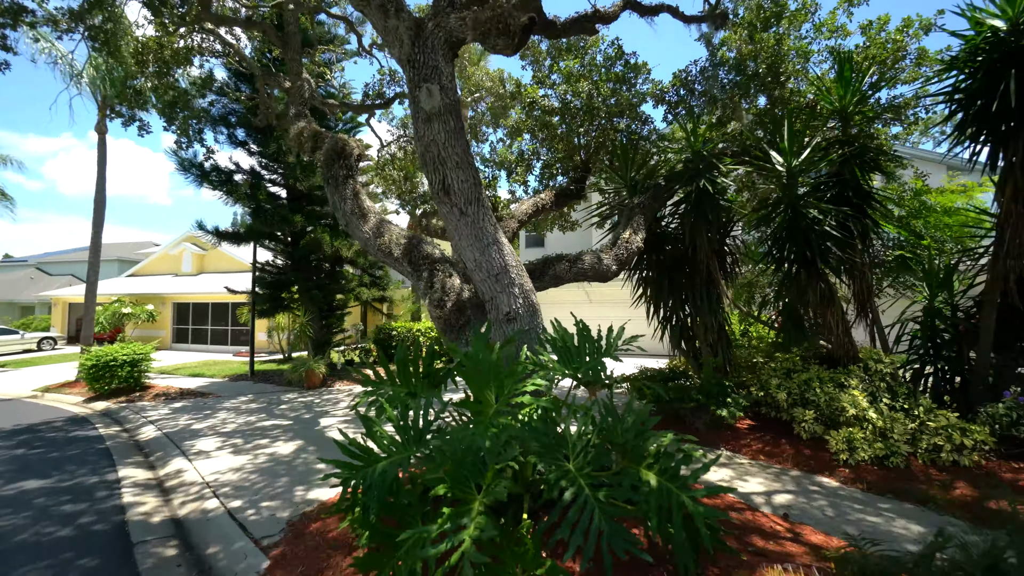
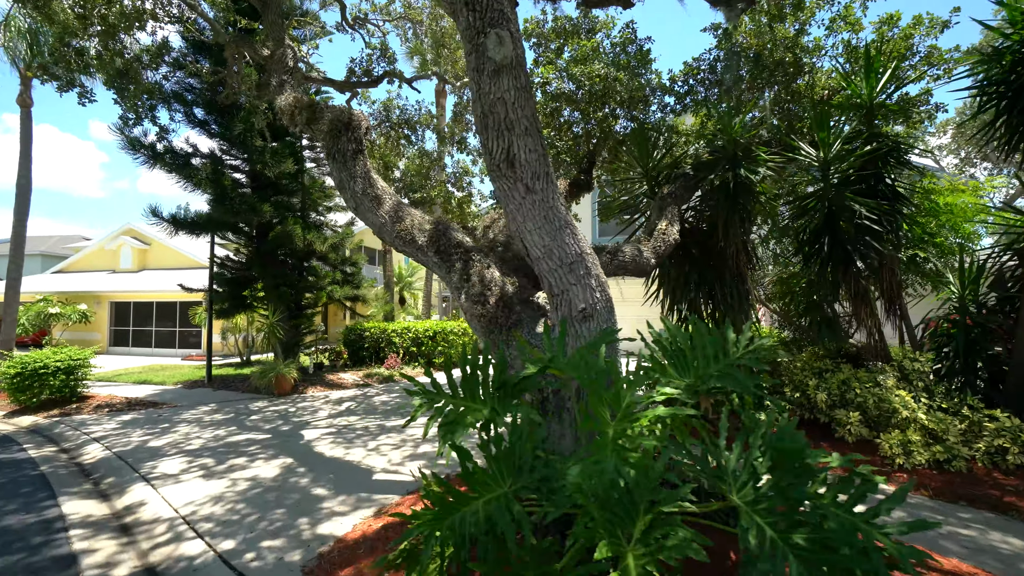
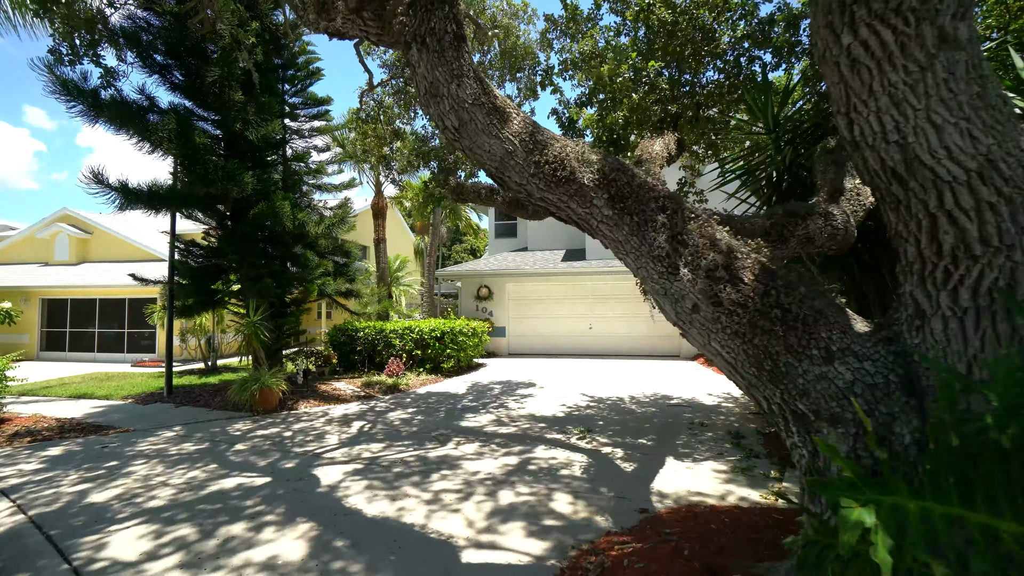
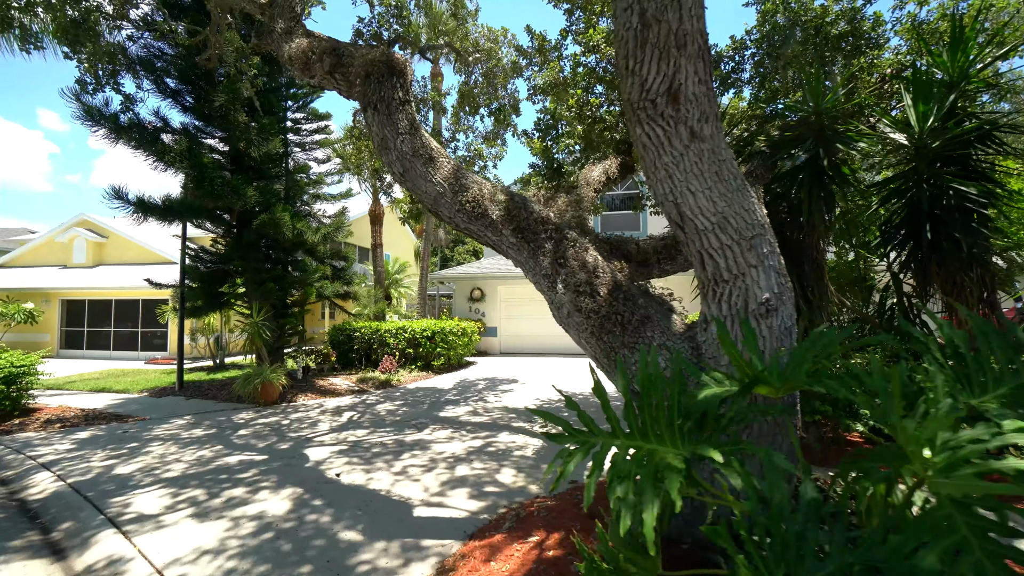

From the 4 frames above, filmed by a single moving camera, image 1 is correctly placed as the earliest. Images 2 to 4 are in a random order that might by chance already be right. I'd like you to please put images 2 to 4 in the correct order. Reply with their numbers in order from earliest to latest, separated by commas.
2, 4, 3
